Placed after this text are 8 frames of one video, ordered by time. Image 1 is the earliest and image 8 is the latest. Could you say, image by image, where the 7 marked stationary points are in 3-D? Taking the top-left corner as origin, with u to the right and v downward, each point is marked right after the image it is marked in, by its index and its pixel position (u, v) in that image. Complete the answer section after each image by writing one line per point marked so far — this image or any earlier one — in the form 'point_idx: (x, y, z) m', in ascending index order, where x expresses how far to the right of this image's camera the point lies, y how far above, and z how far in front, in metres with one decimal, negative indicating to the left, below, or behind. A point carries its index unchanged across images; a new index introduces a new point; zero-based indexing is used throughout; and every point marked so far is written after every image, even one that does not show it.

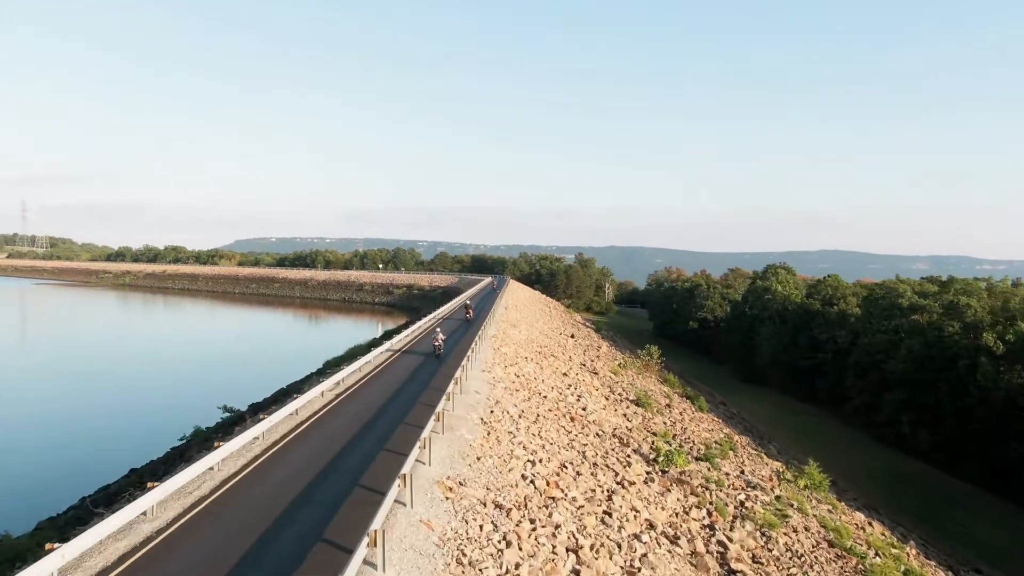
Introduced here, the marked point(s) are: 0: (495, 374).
0: (-0.5, -2.5, +17.2) m
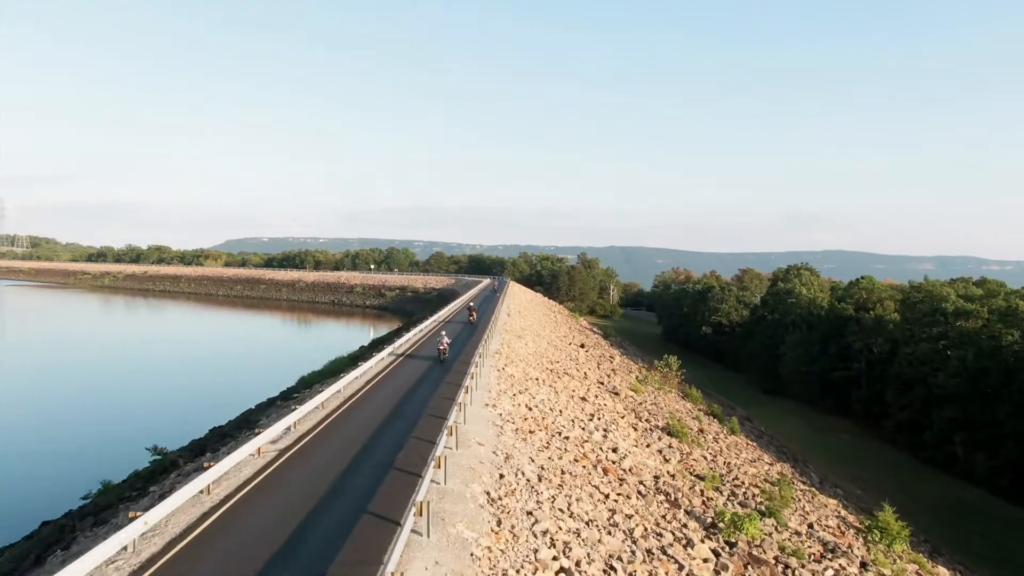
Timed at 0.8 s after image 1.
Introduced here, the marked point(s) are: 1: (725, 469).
0: (-0.2, -2.7, +13.2) m
1: (+6.5, -5.5, +18.2) m
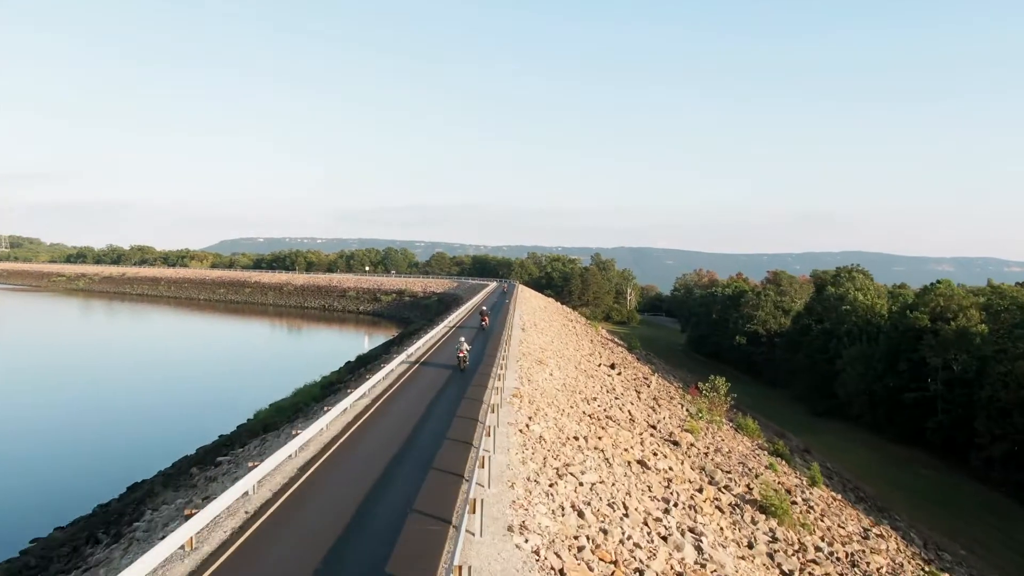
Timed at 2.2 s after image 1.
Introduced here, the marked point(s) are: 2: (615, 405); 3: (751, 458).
0: (+0.3, -3.0, +7.3) m
1: (+7.1, -5.8, +12.3) m
2: (+3.1, -3.5, +17.8) m
3: (+8.0, -5.7, +19.9) m
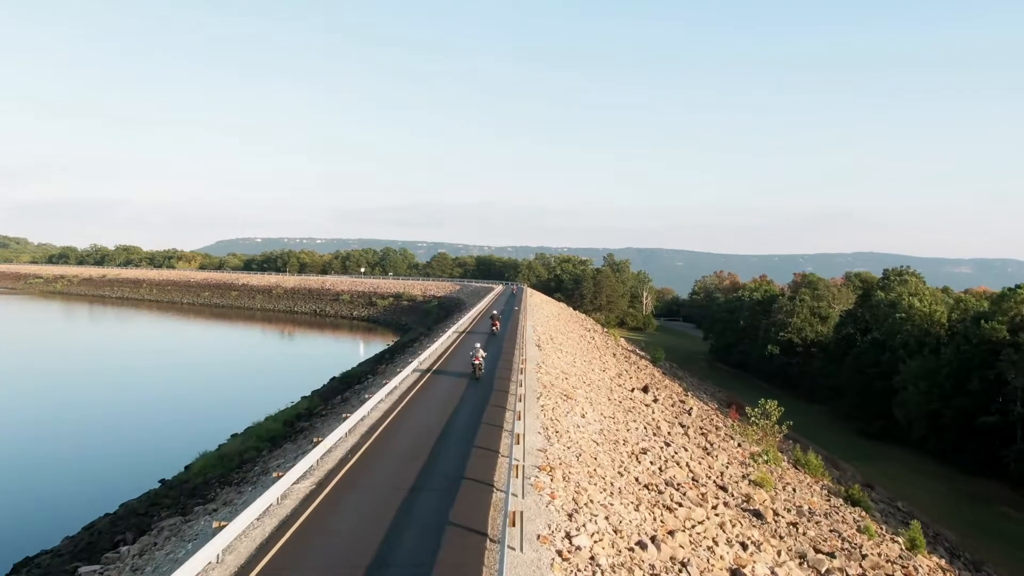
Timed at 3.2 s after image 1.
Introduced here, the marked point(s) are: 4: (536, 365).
0: (+0.6, -3.2, +2.8) m
1: (+7.4, -6.1, +7.7) m
2: (+3.5, -3.7, +13.3) m
3: (+8.4, -5.9, +15.4) m
4: (+0.7, -2.3, +18.2) m
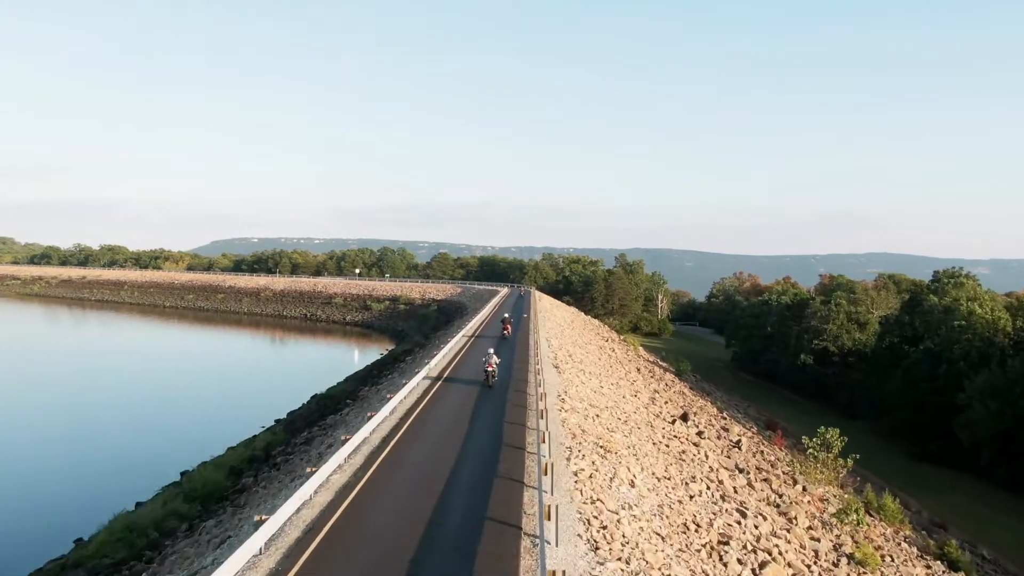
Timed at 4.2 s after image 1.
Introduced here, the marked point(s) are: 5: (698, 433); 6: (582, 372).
0: (+0.9, -3.4, -1.1) m
1: (+7.7, -6.2, +3.8) m
2: (+3.8, -3.9, +9.3) m
3: (+8.7, -6.1, +11.4) m
4: (+1.0, -2.5, +14.3) m
5: (+5.3, -4.1, +17.0) m
6: (+2.1, -2.6, +18.5) m
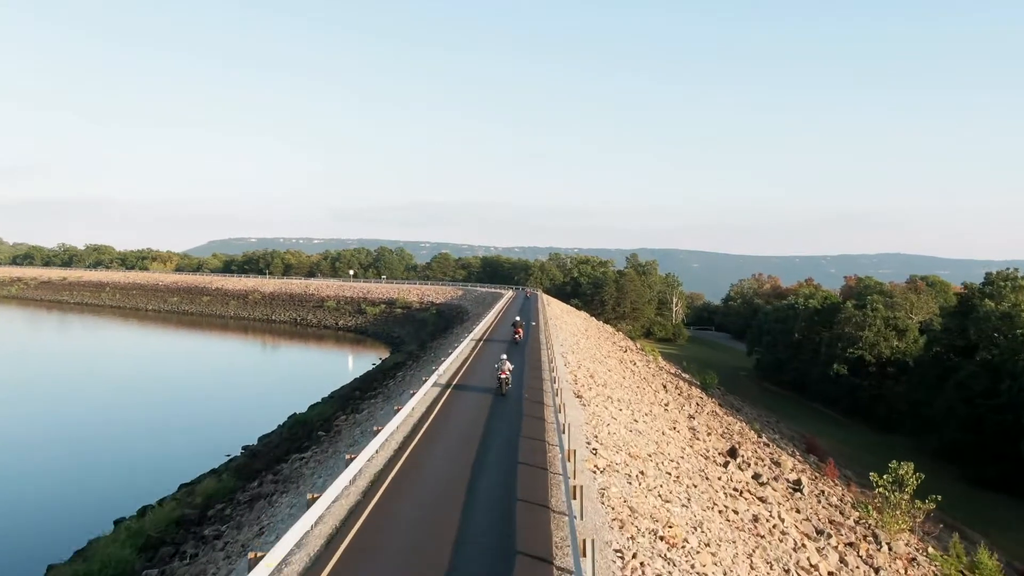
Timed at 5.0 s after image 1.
0: (+1.0, -3.5, -4.4) m
1: (+7.9, -6.4, +0.4) m
2: (+4.0, -4.1, +6.0) m
3: (+8.9, -6.2, +8.0) m
4: (+1.3, -2.6, +10.9) m
5: (+5.5, -4.3, +13.6) m
6: (+2.4, -2.7, +15.1) m
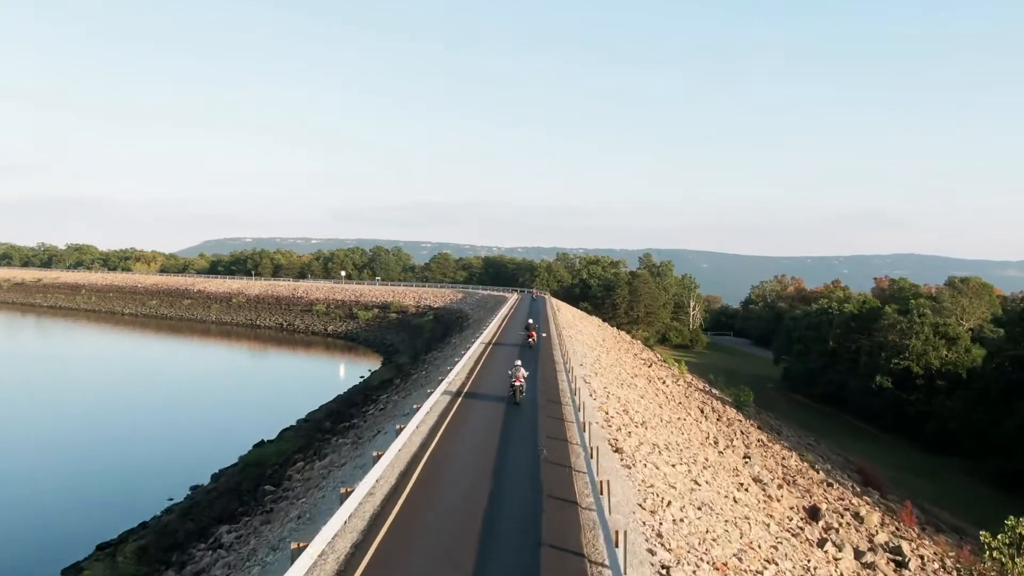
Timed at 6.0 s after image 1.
0: (+1.1, -3.6, -8.1) m
1: (+8.0, -6.5, -3.3) m
2: (+4.1, -4.2, +2.3) m
3: (+9.1, -6.4, +4.3) m
4: (+1.4, -2.8, +7.2) m
5: (+5.7, -4.4, +9.9) m
6: (+2.6, -2.9, +11.4) m
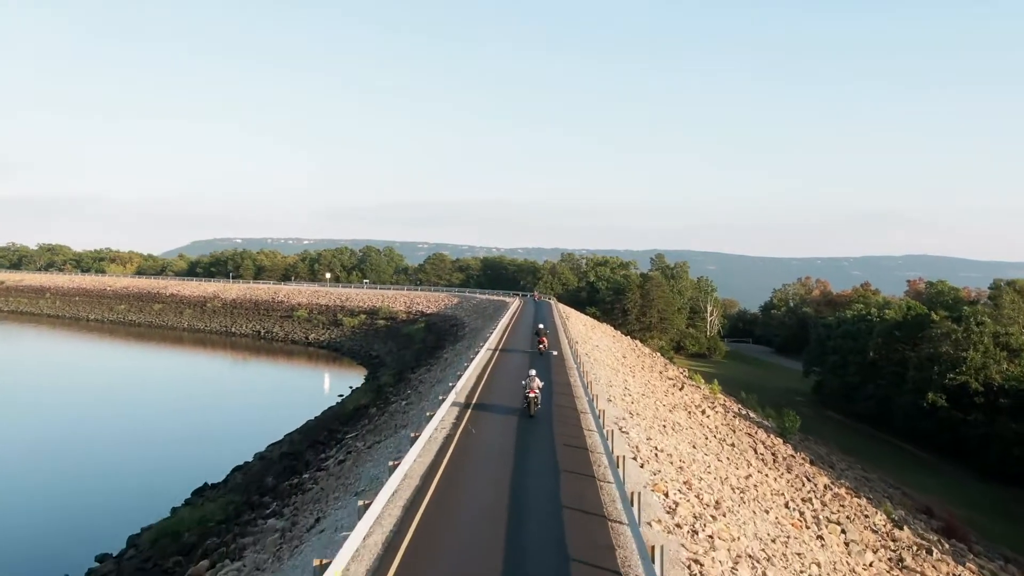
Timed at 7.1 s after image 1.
0: (+1.3, -3.8, -12.0) m
1: (+8.1, -6.7, -7.2) m
2: (+4.2, -4.4, -1.6) m
3: (+9.2, -6.5, +0.4) m
4: (+1.5, -2.9, +3.3) m
5: (+5.8, -4.6, +6.0) m
6: (+2.7, -3.1, +7.5) m
